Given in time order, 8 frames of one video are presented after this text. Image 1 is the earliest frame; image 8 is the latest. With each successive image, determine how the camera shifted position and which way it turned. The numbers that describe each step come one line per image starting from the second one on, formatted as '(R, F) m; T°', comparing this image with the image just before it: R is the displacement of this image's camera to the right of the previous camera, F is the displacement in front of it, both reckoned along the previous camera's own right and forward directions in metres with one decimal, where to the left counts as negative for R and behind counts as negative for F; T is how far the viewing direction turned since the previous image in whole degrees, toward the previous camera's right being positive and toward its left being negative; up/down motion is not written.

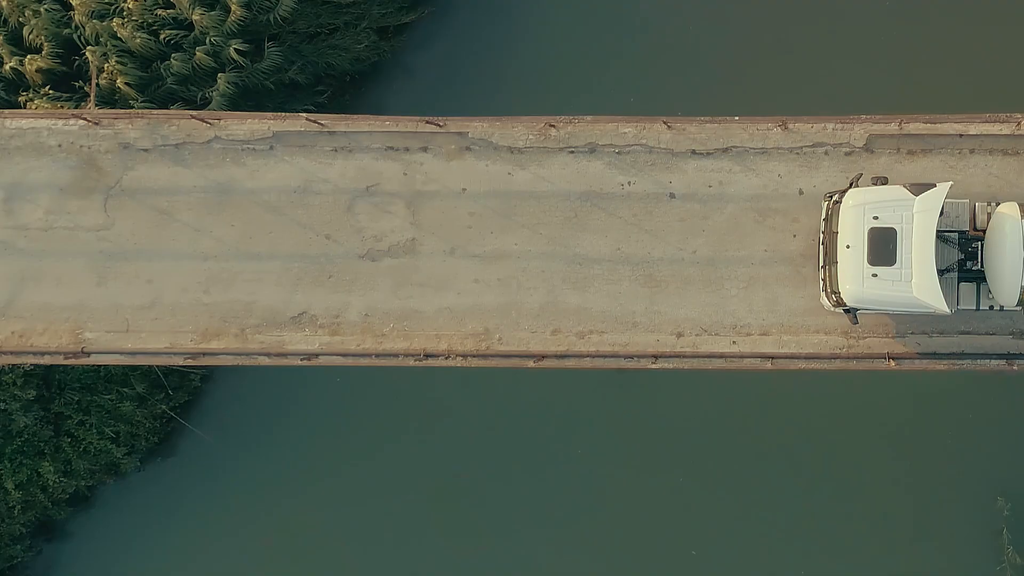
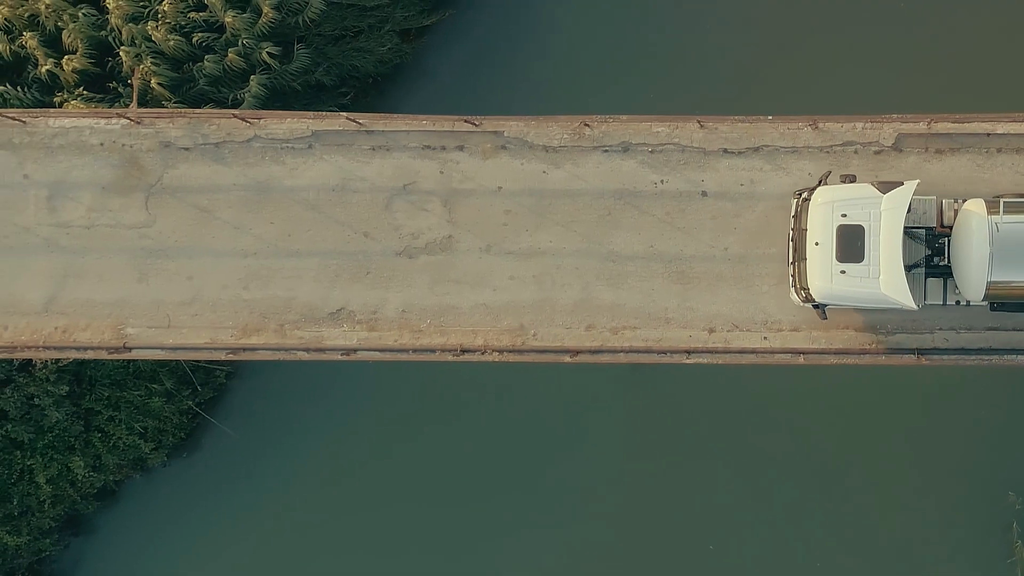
(-0.7, -0.2) m; 0°
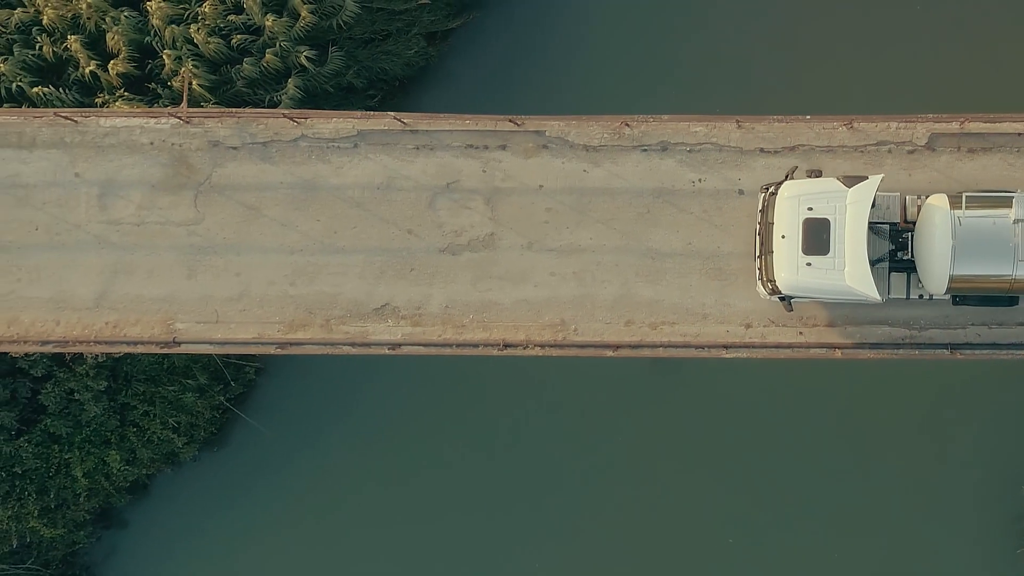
(-0.9, -0.3) m; 0°
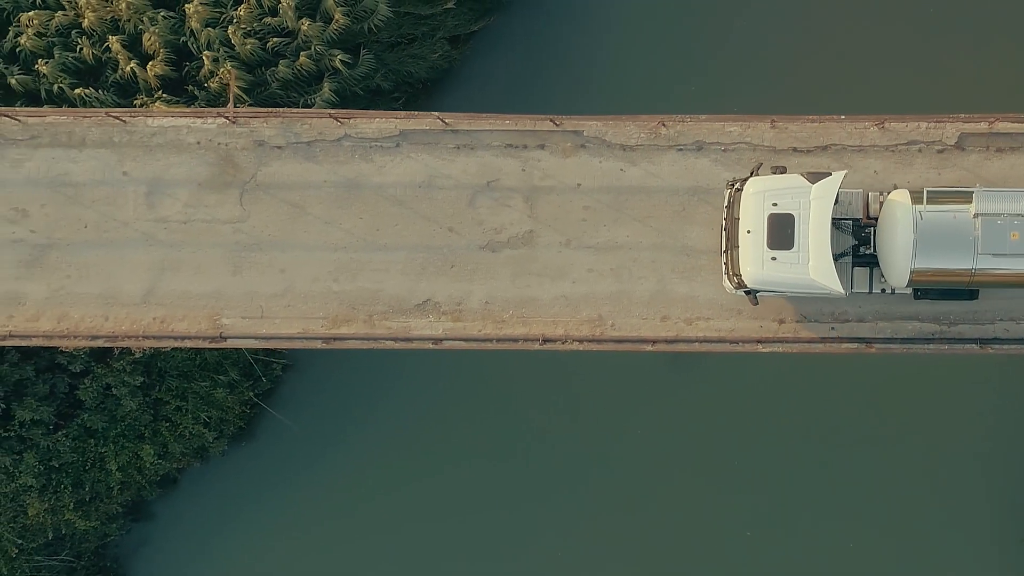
(-0.9, -0.4) m; 0°
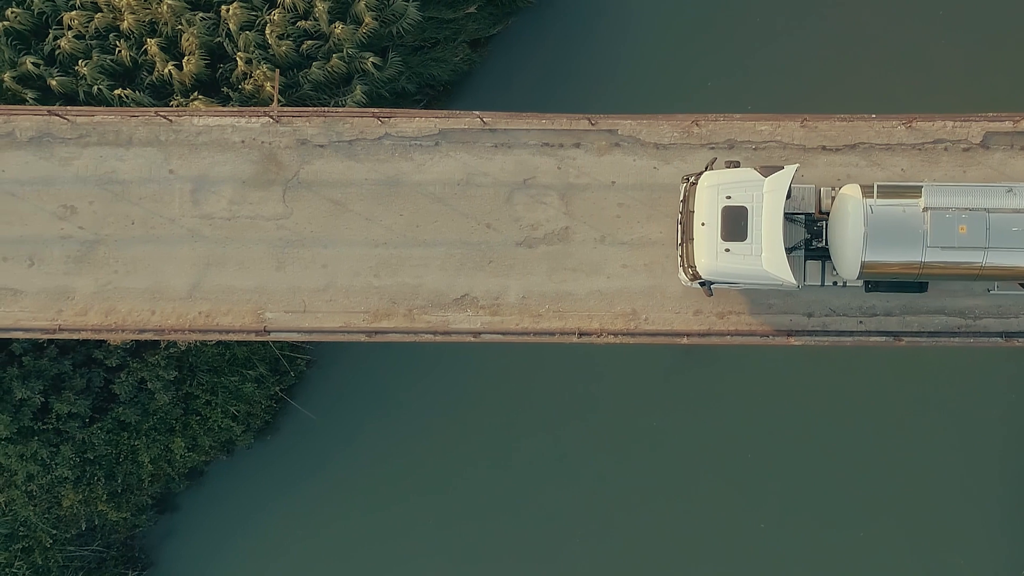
(-0.8, -0.4) m; 0°
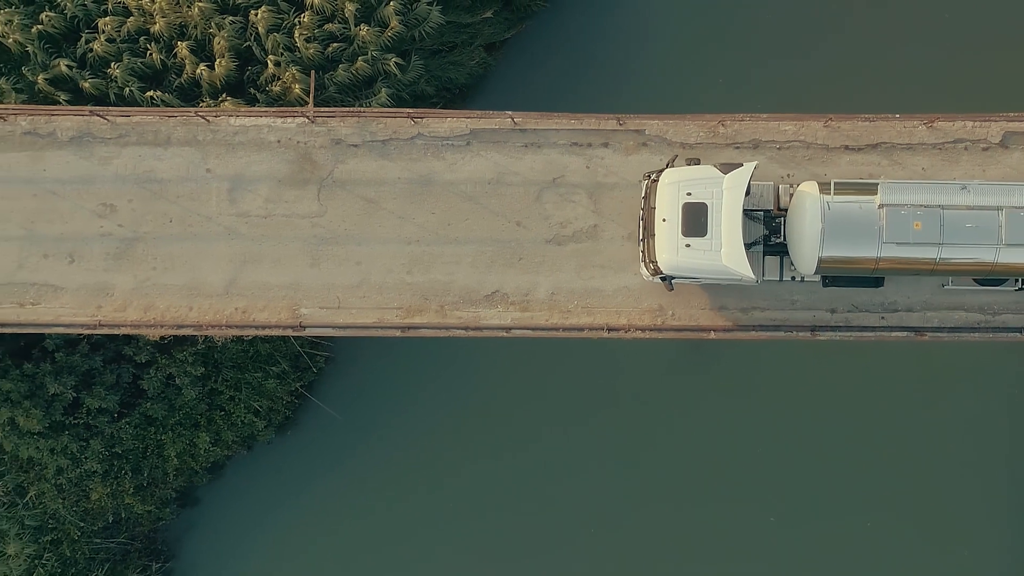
(-0.7, -0.4) m; 0°
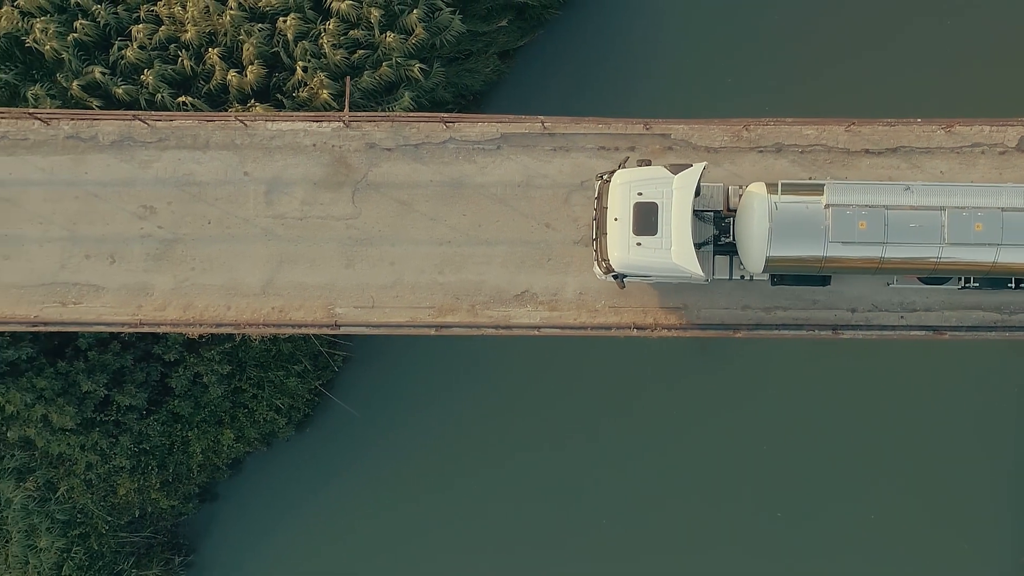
(-0.7, -0.5) m; 0°
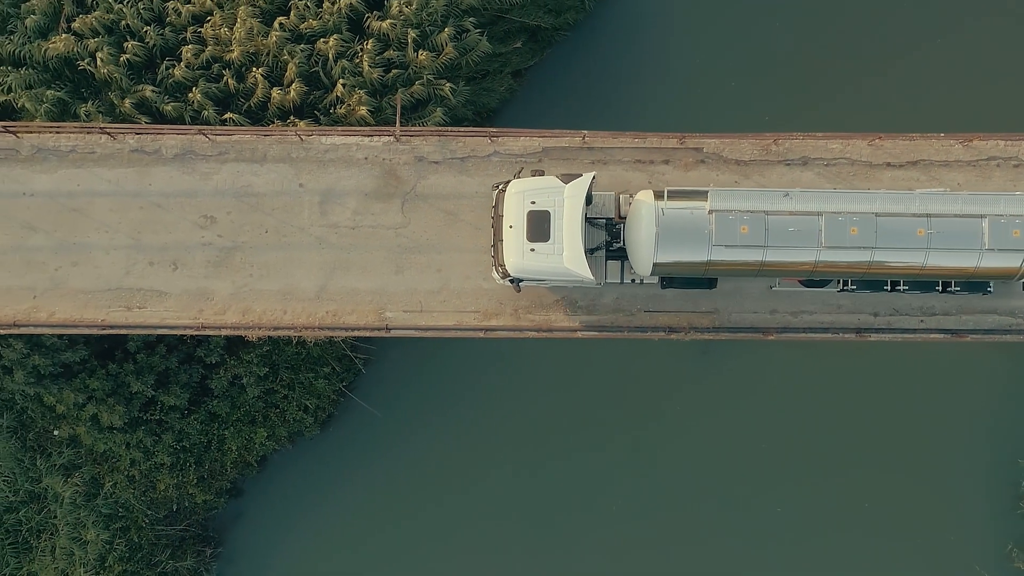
(-1.1, -1.0) m; 0°
